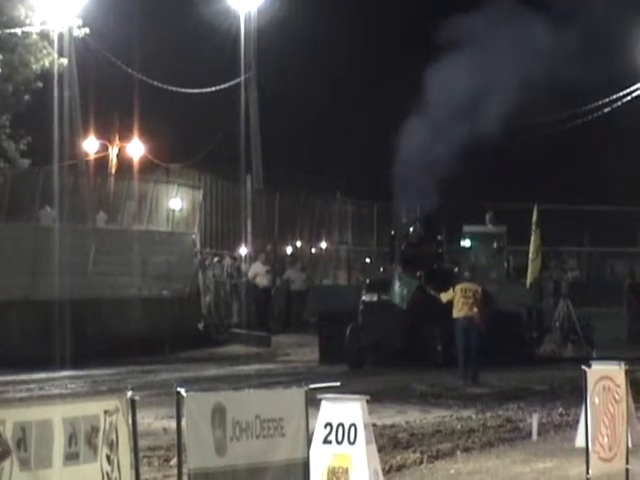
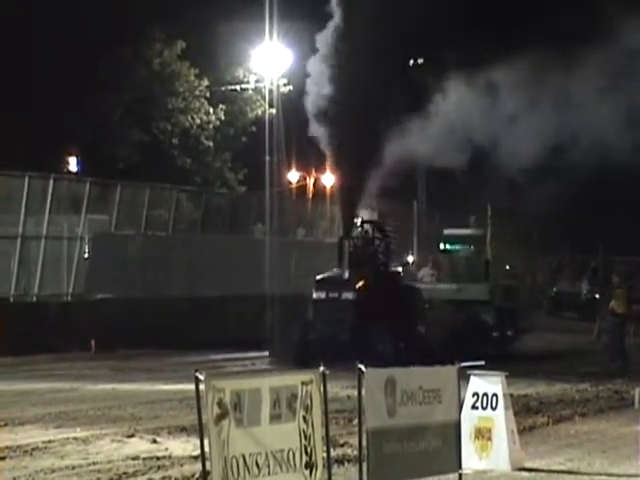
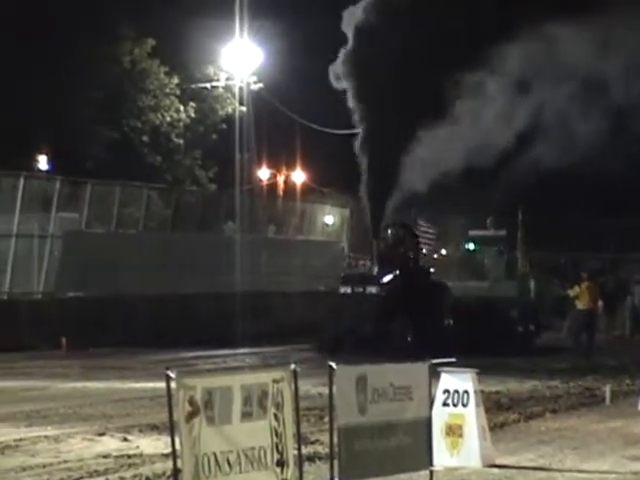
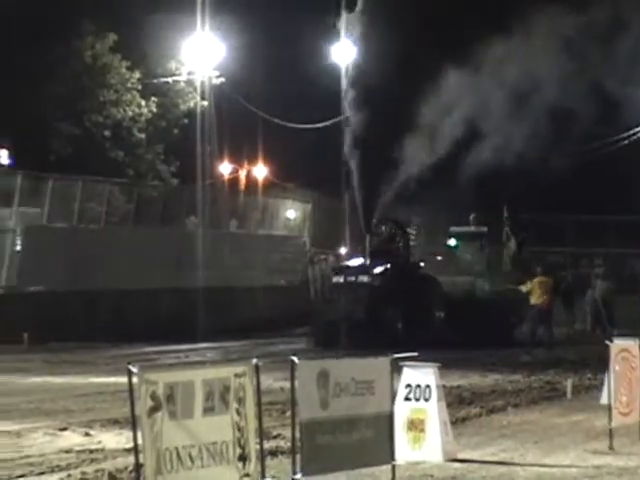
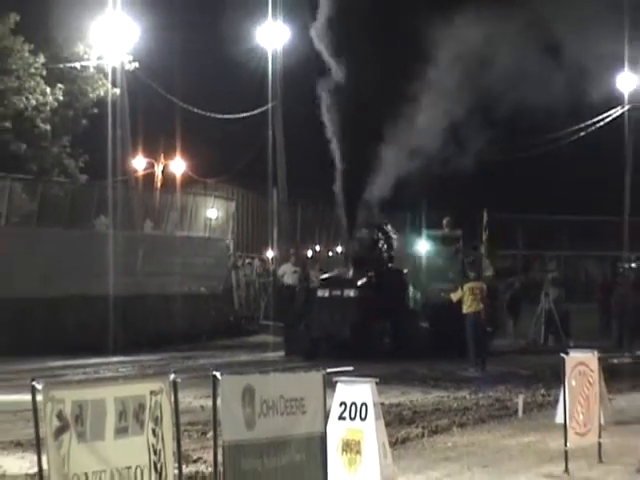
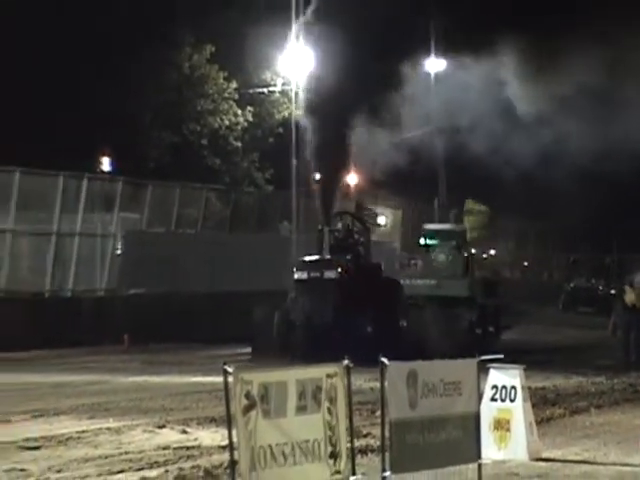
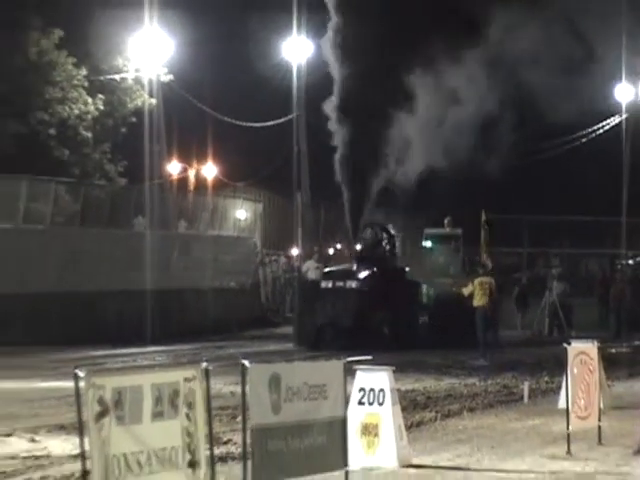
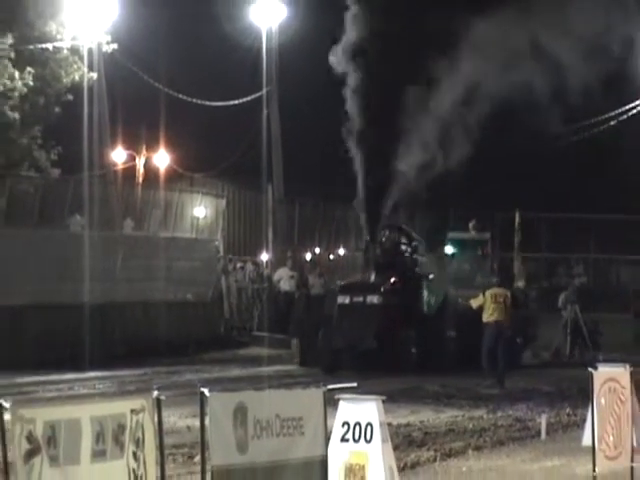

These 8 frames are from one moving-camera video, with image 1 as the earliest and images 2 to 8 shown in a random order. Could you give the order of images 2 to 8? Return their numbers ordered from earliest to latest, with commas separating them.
8, 5, 7, 4, 3, 2, 6
